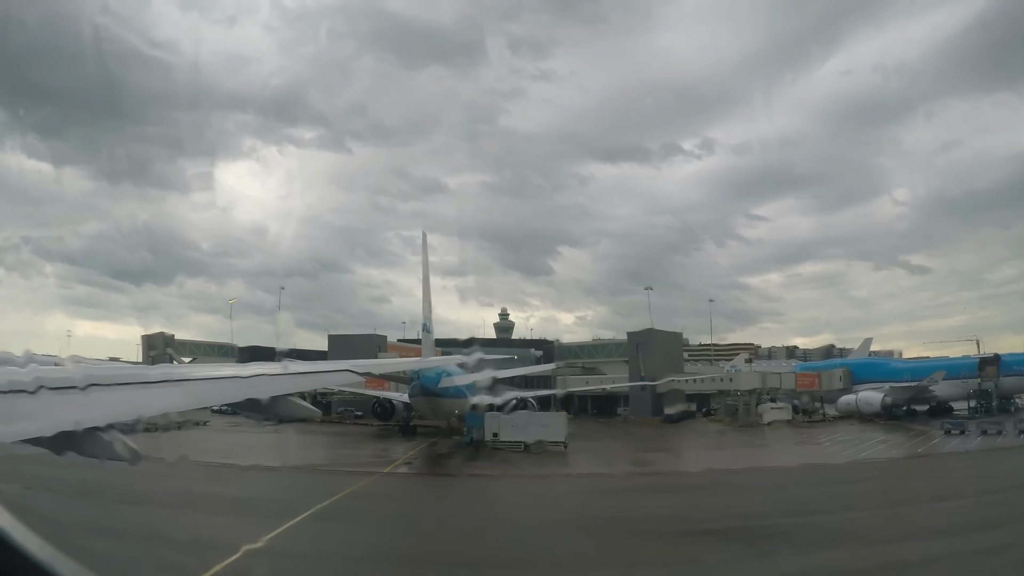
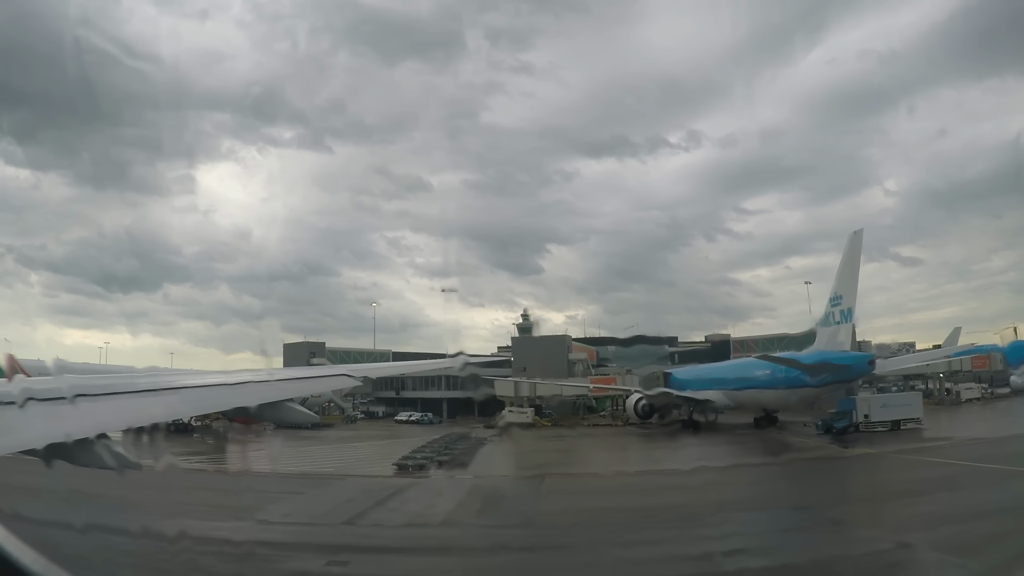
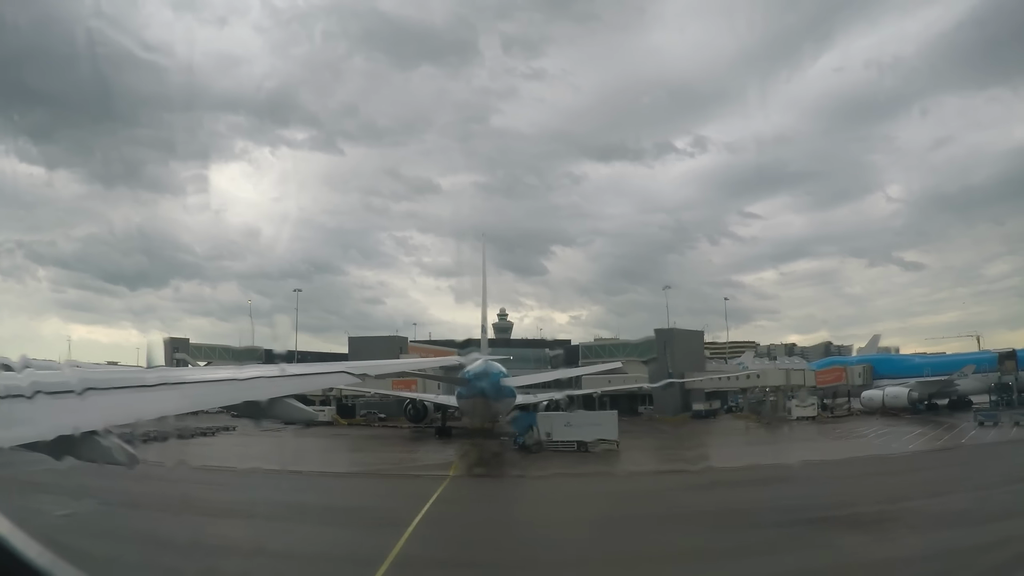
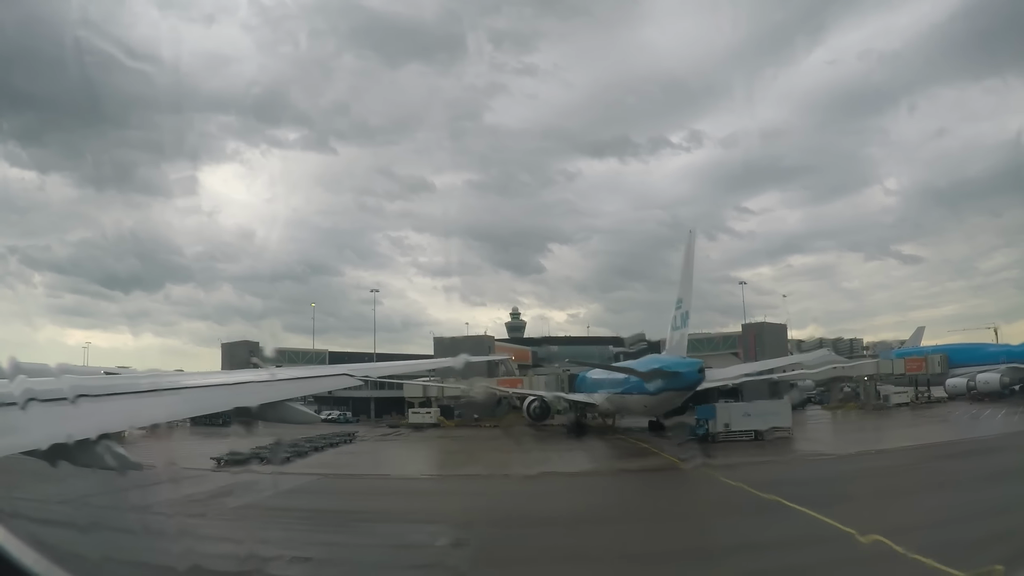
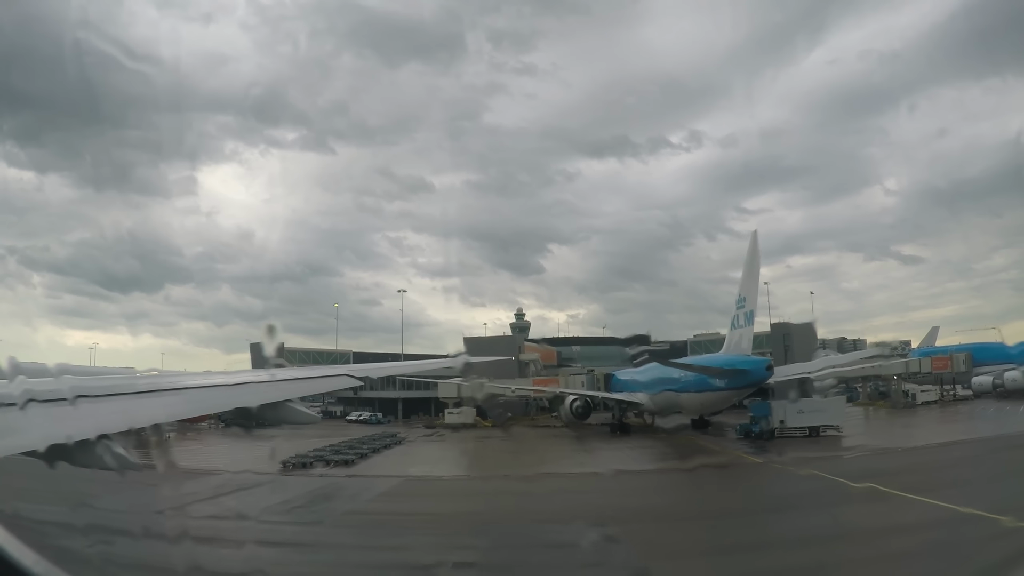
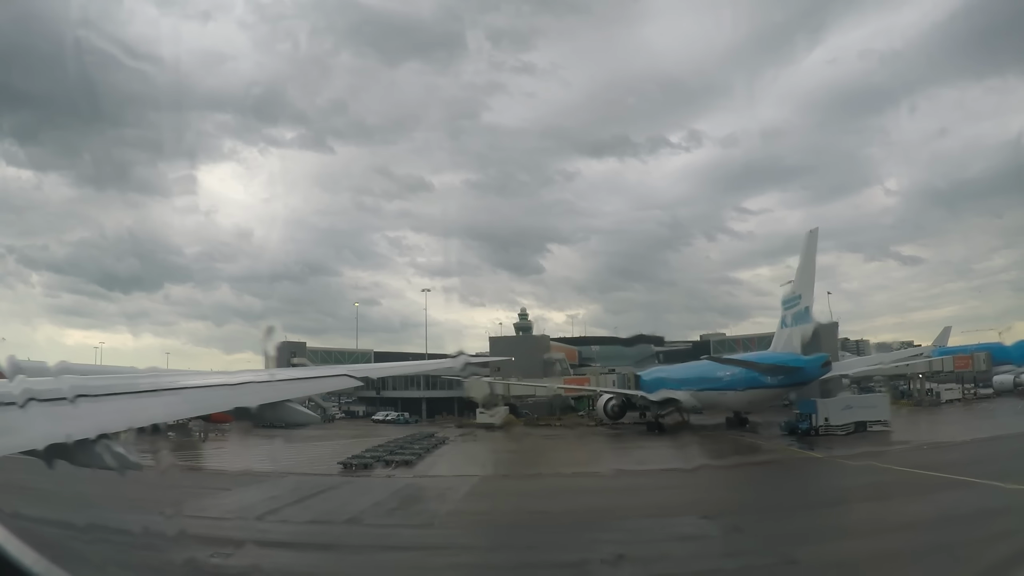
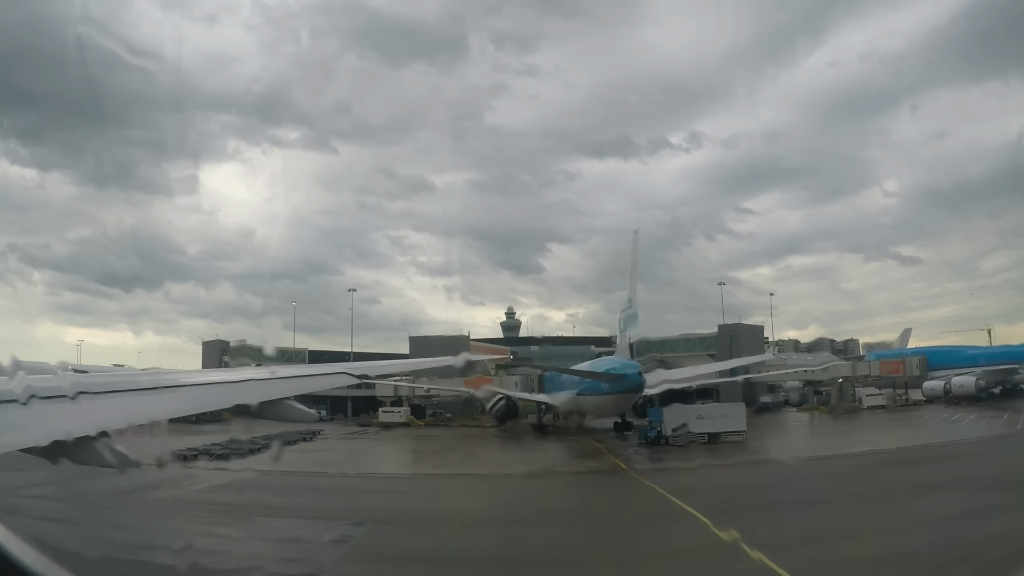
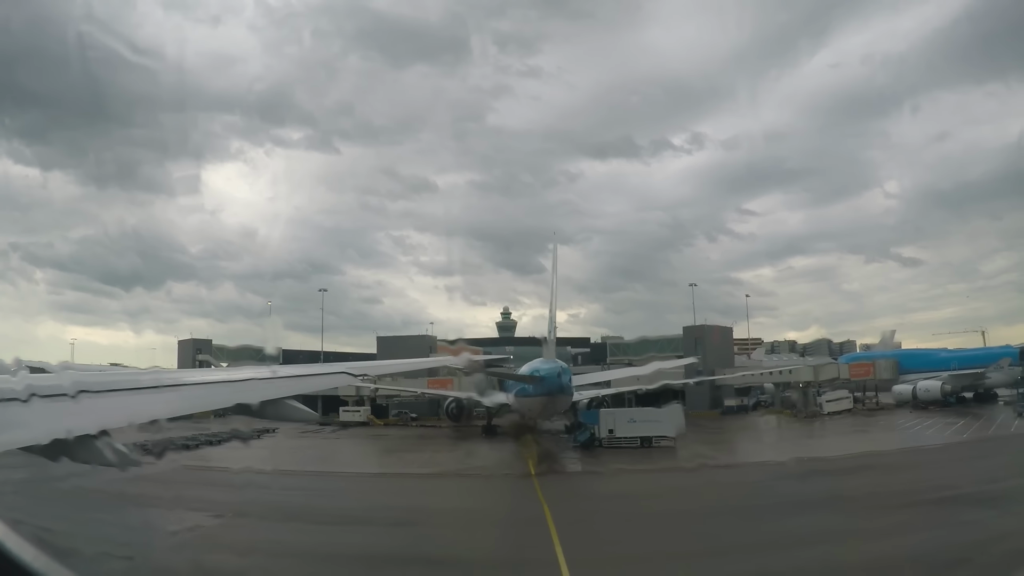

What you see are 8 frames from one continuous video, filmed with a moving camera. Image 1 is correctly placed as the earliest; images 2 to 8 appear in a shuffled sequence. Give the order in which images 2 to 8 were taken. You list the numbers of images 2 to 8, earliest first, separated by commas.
3, 8, 7, 4, 5, 6, 2
